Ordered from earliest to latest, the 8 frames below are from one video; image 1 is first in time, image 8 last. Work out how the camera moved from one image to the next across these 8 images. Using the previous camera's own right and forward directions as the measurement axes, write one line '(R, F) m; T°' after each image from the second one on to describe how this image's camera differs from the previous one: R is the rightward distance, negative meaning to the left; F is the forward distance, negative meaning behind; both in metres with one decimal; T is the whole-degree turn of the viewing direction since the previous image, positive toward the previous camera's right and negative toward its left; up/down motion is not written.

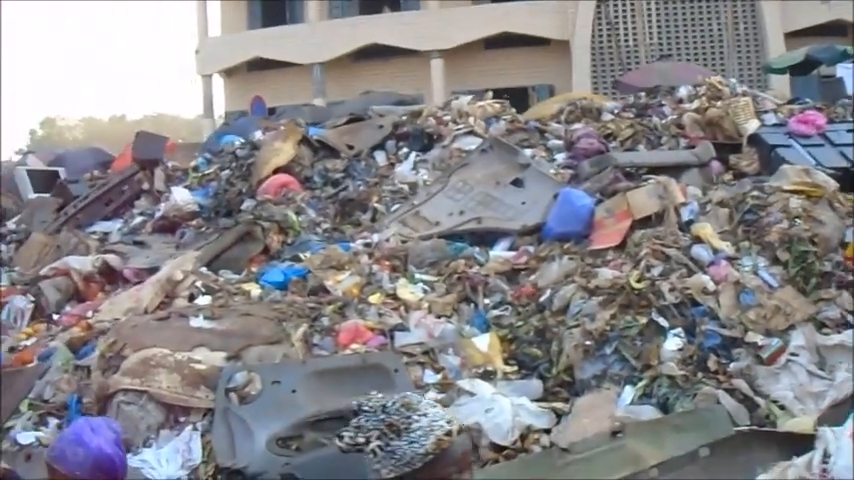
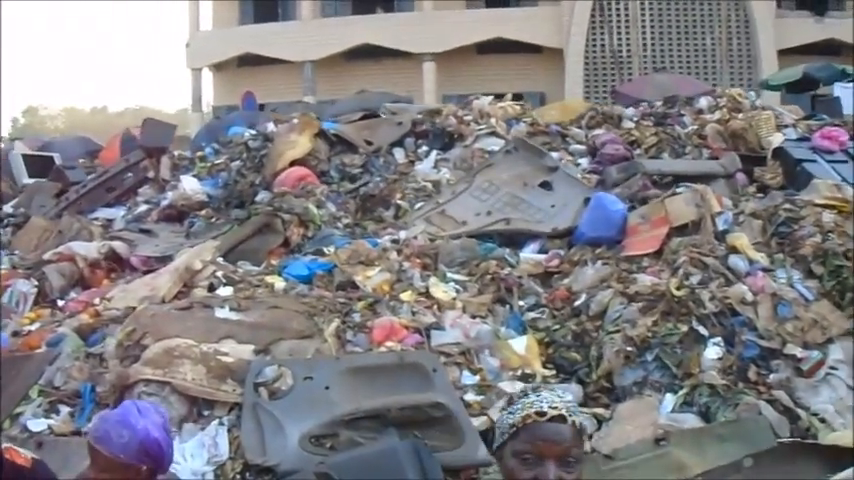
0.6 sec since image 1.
(-0.3, +0.1) m; +3°
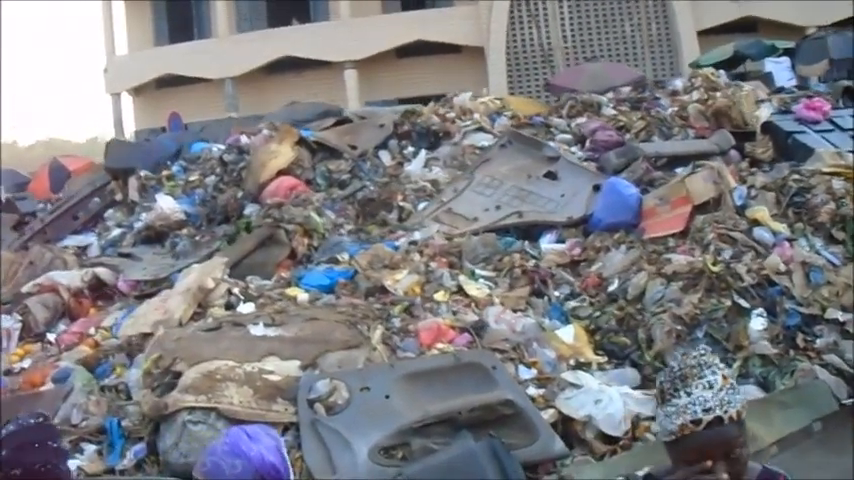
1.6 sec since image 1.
(-0.5, +0.1) m; +7°
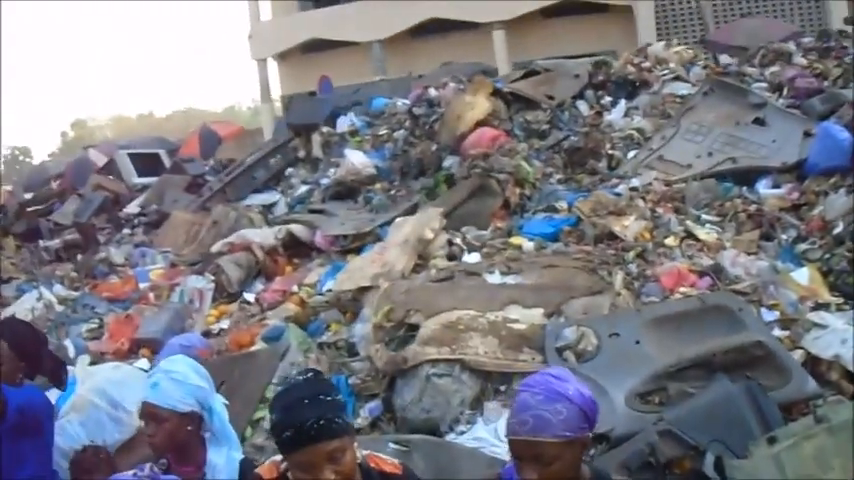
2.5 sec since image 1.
(-0.4, 0.0) m; -3°
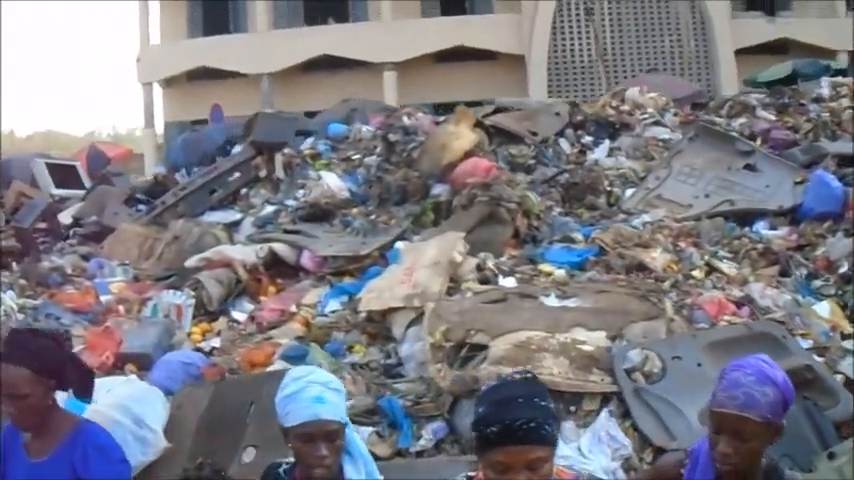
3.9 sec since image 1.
(-0.9, +0.1) m; +13°
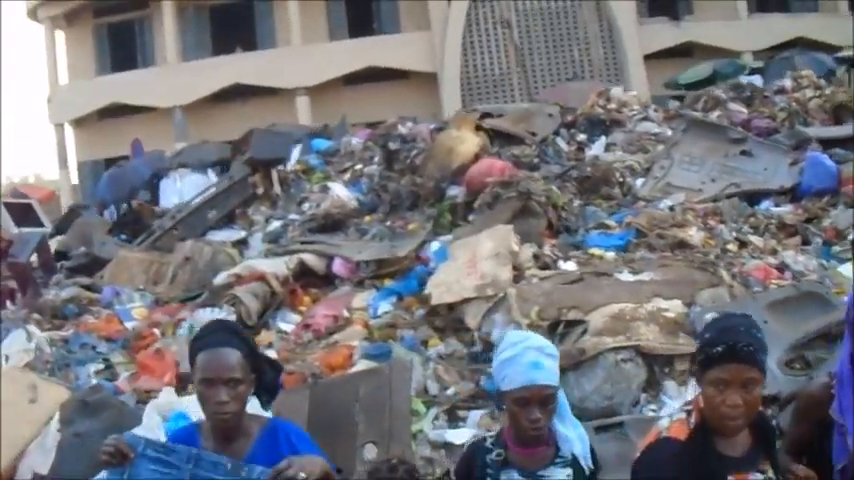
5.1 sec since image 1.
(-0.9, -0.1) m; +11°
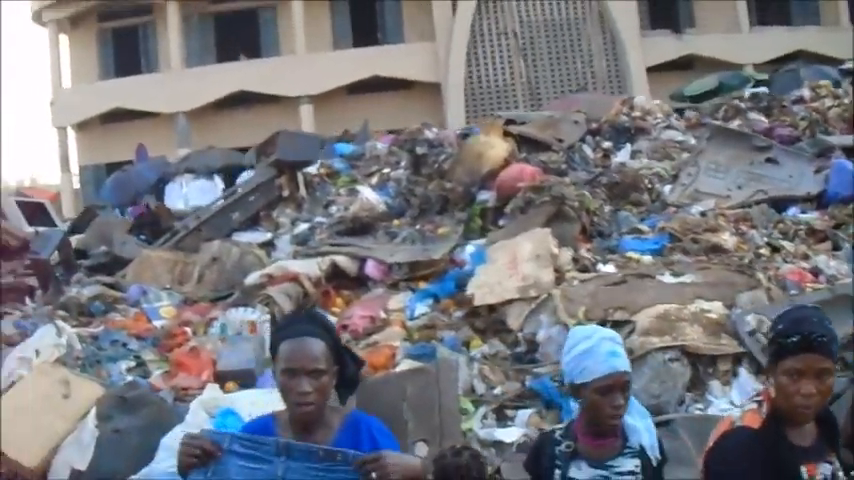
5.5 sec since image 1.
(-0.3, 0.0) m; +2°
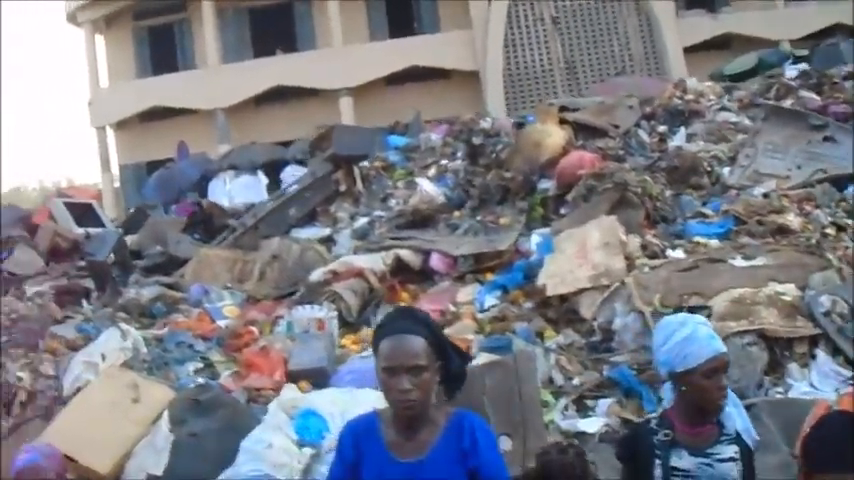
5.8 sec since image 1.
(-0.2, 0.0) m; 0°
